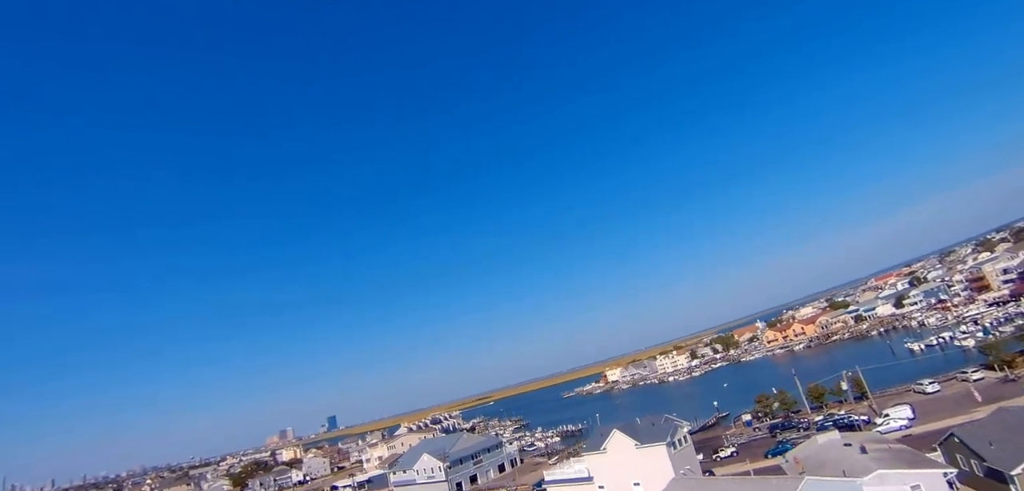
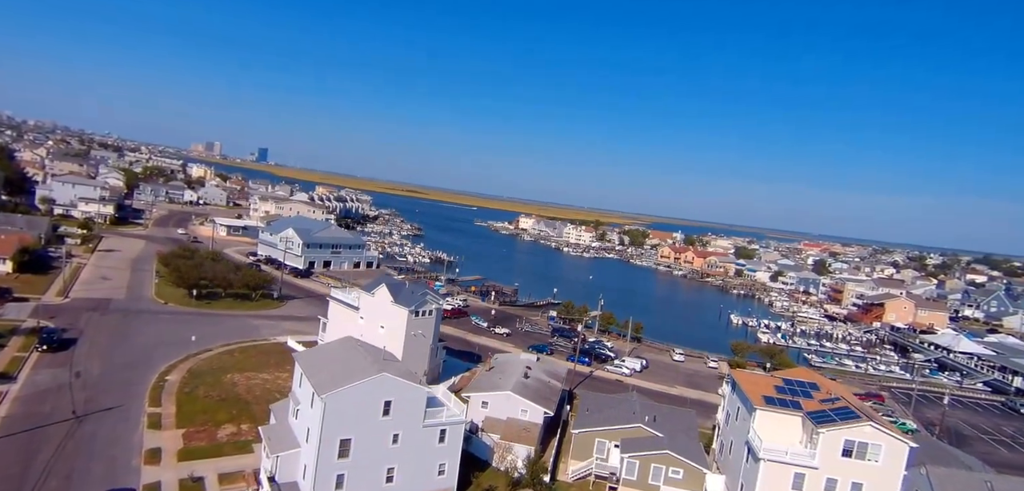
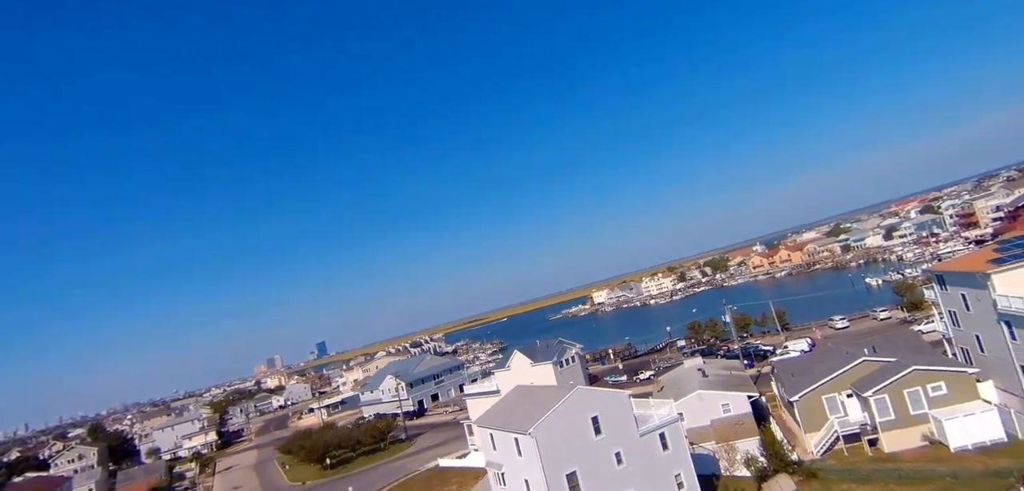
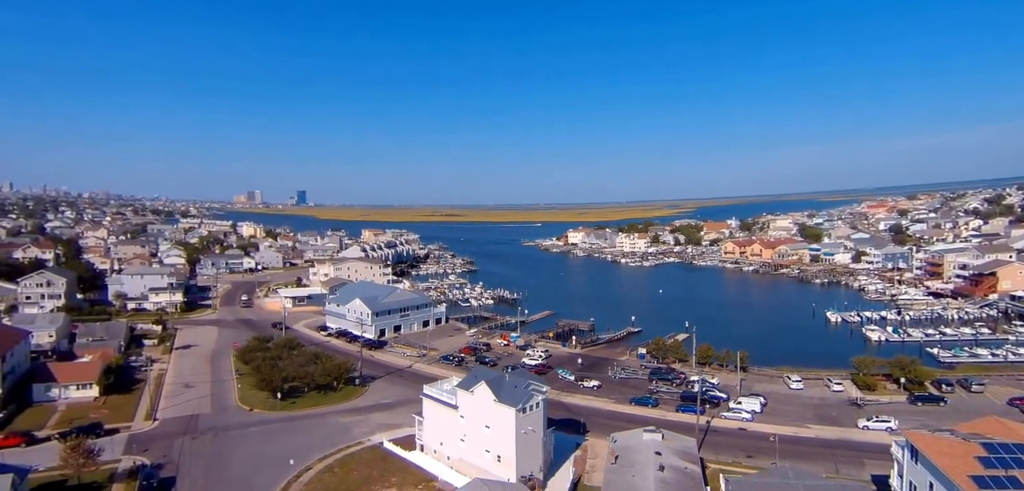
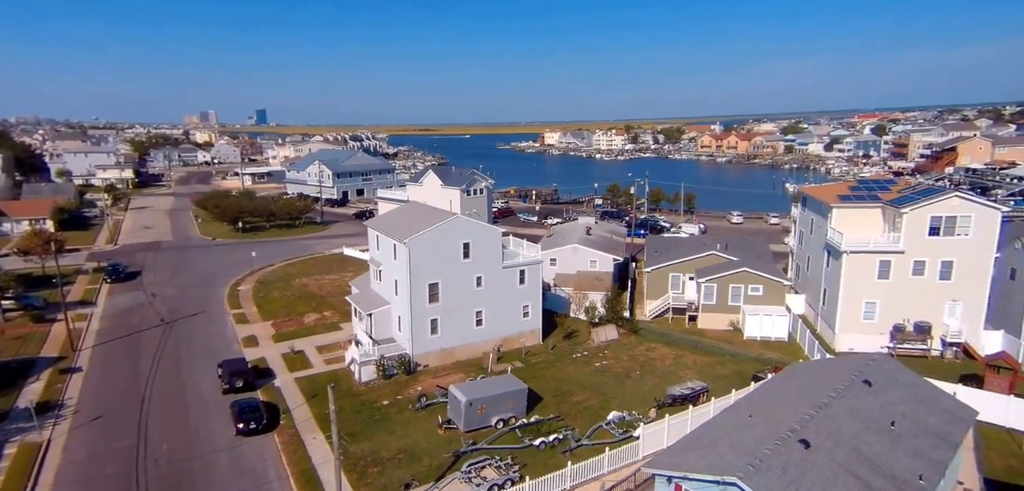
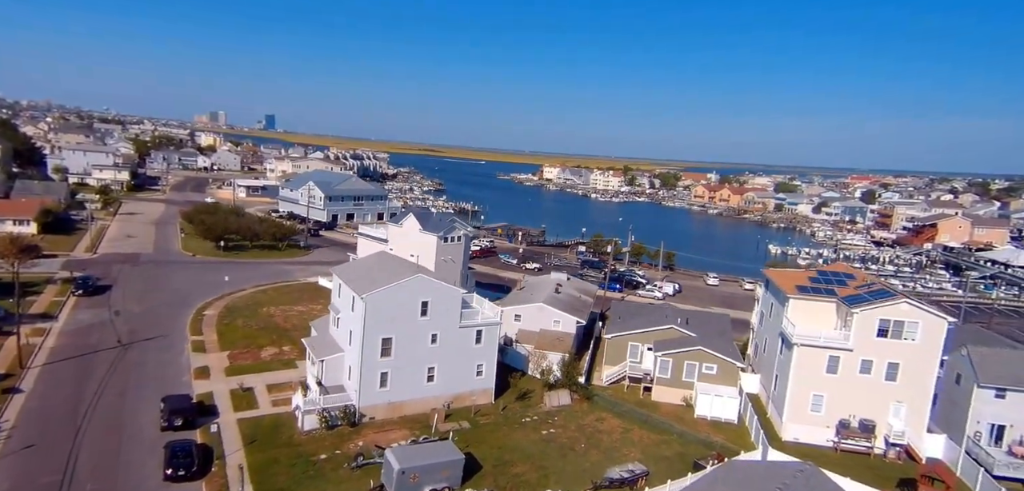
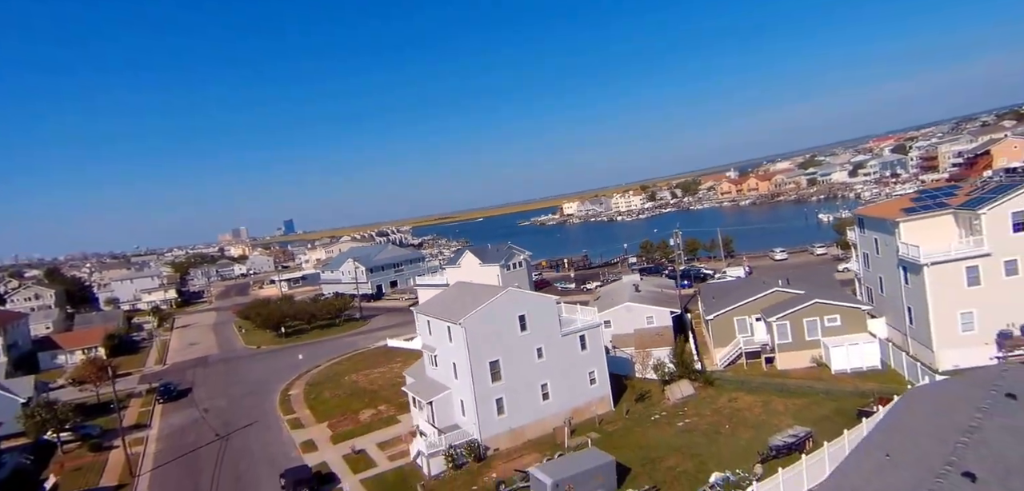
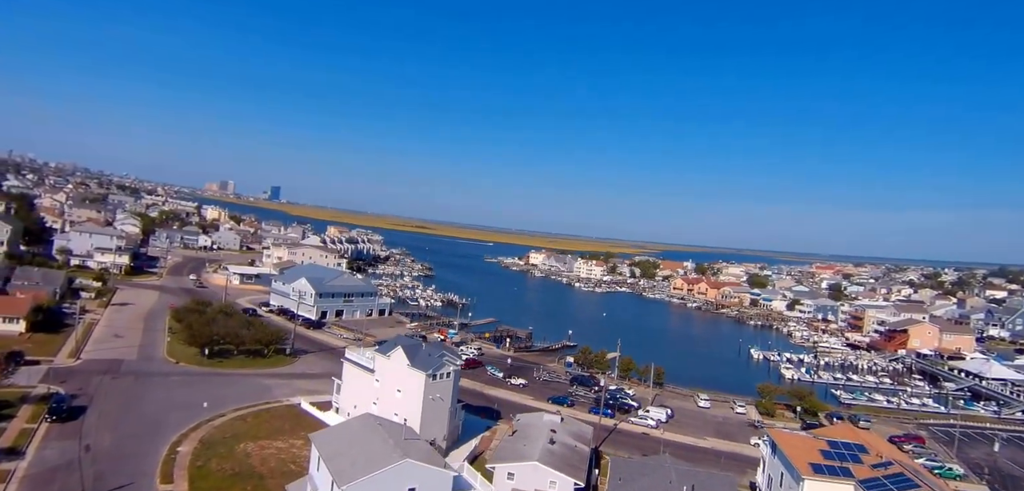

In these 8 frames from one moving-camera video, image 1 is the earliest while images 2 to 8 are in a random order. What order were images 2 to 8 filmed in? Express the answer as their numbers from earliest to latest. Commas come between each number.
3, 7, 5, 6, 2, 8, 4
